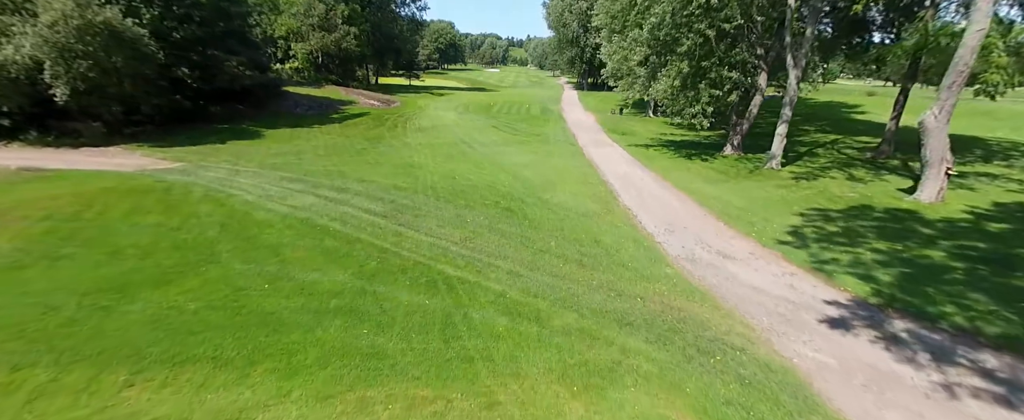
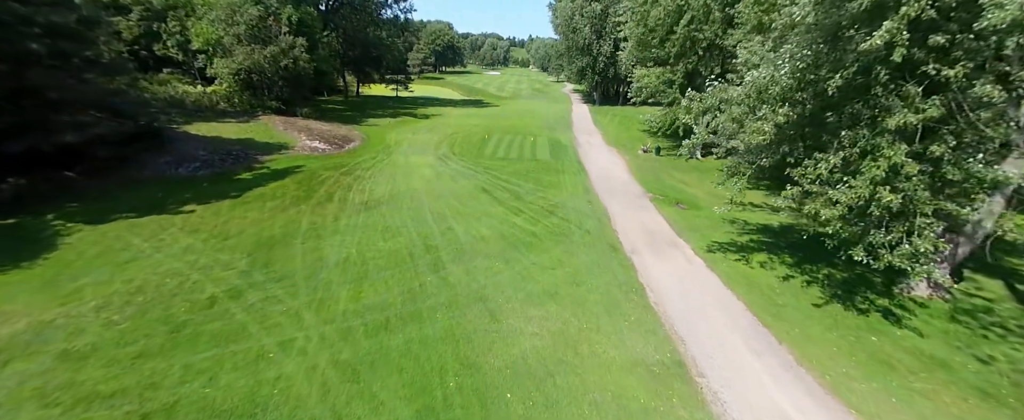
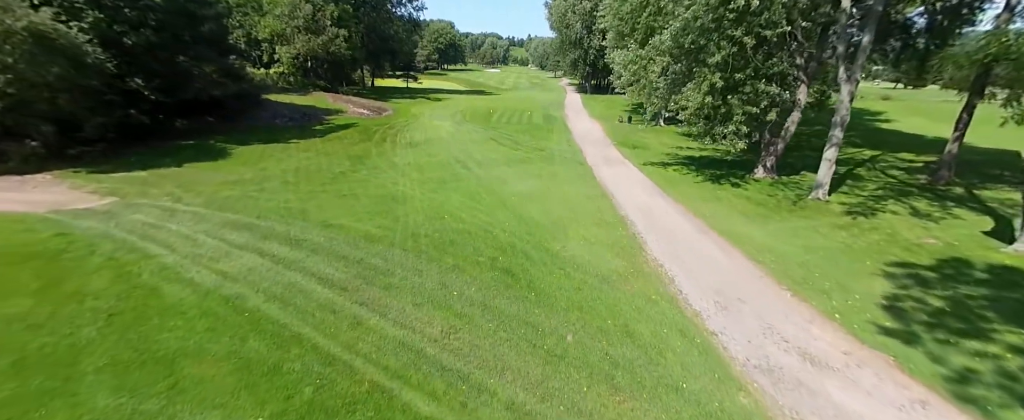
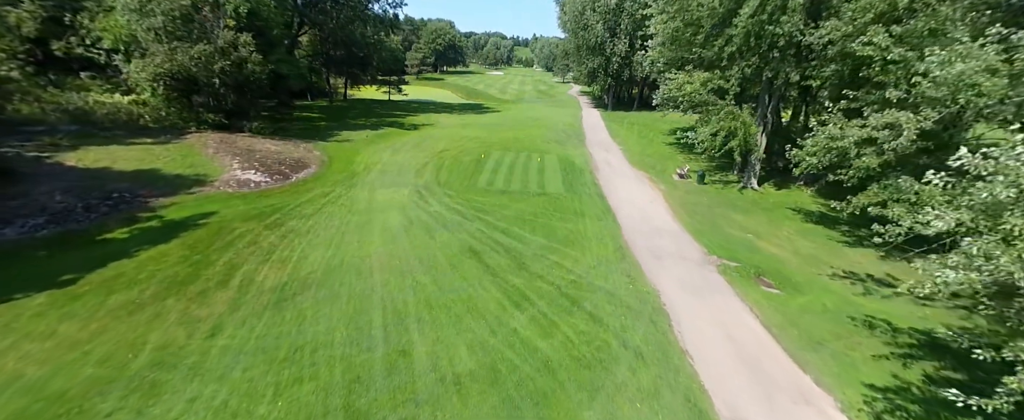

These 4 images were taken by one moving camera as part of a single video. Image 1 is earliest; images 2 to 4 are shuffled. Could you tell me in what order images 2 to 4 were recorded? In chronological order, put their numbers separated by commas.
3, 2, 4
